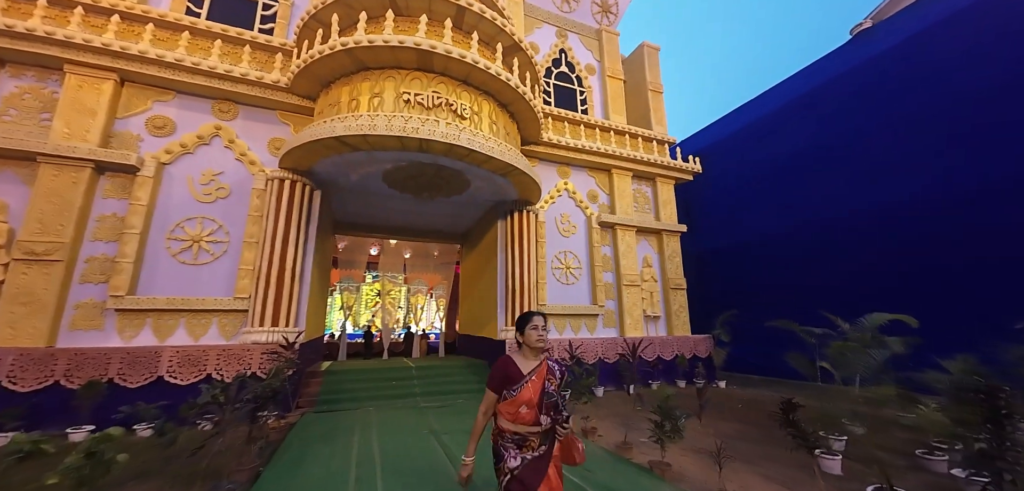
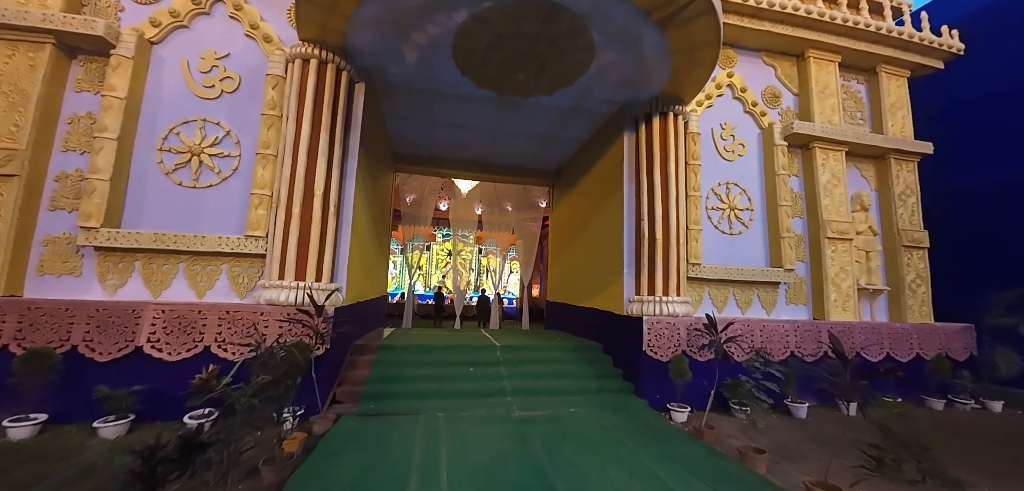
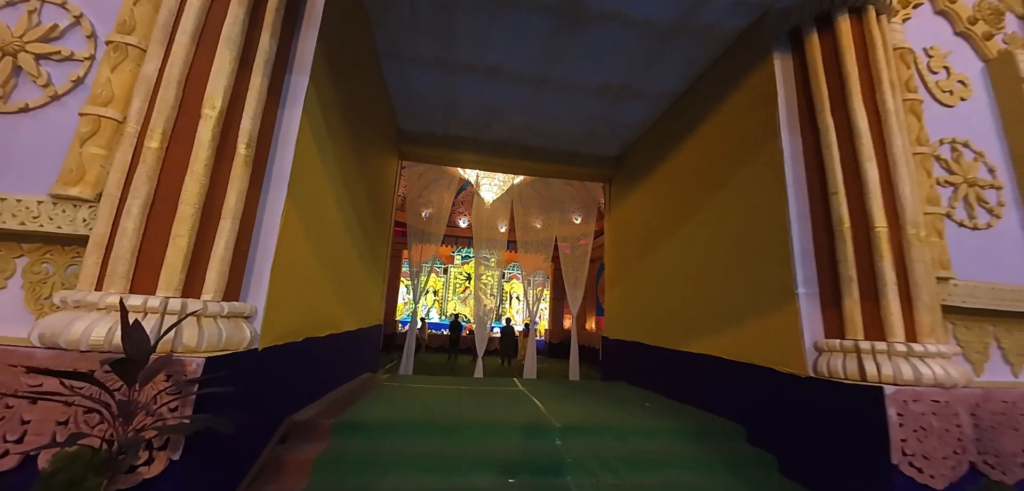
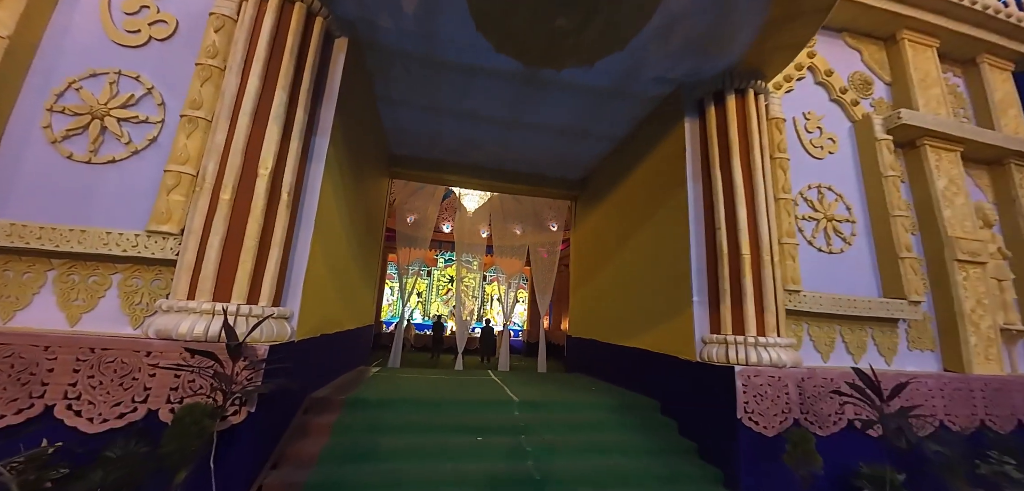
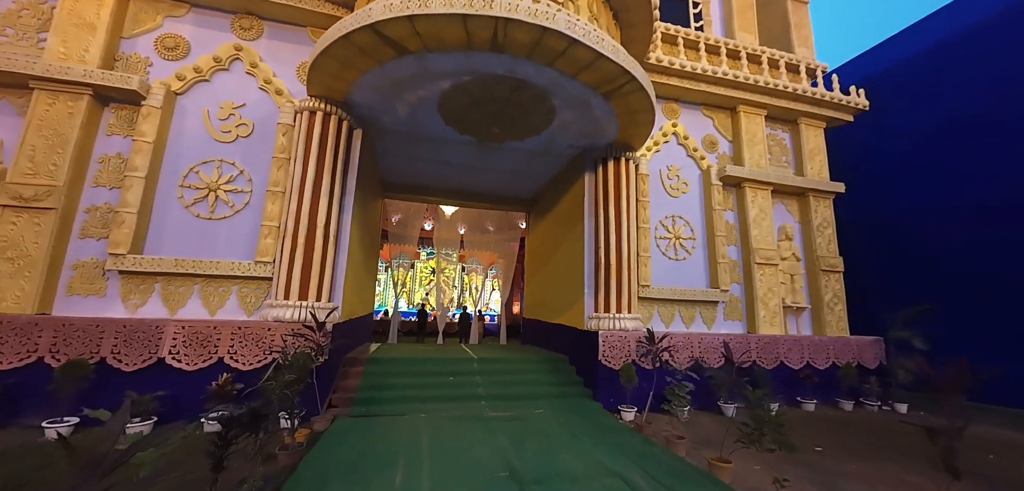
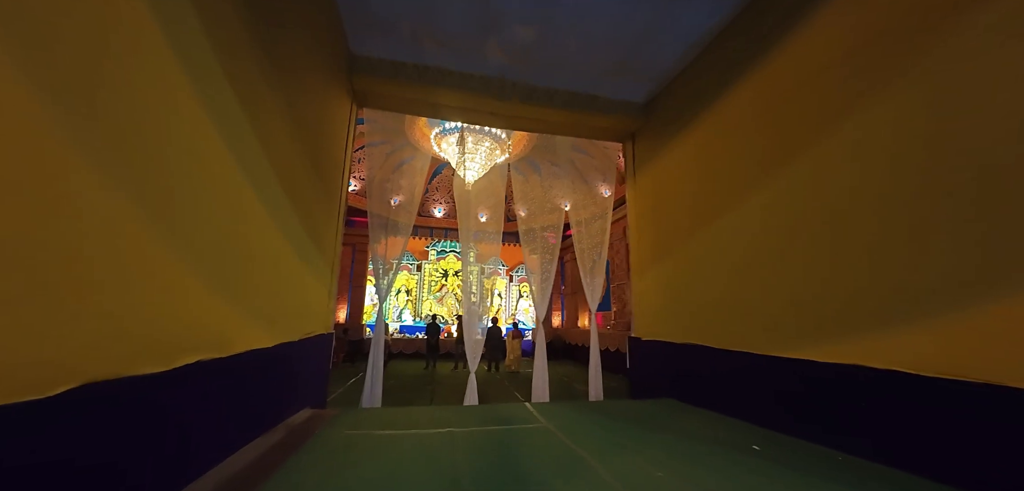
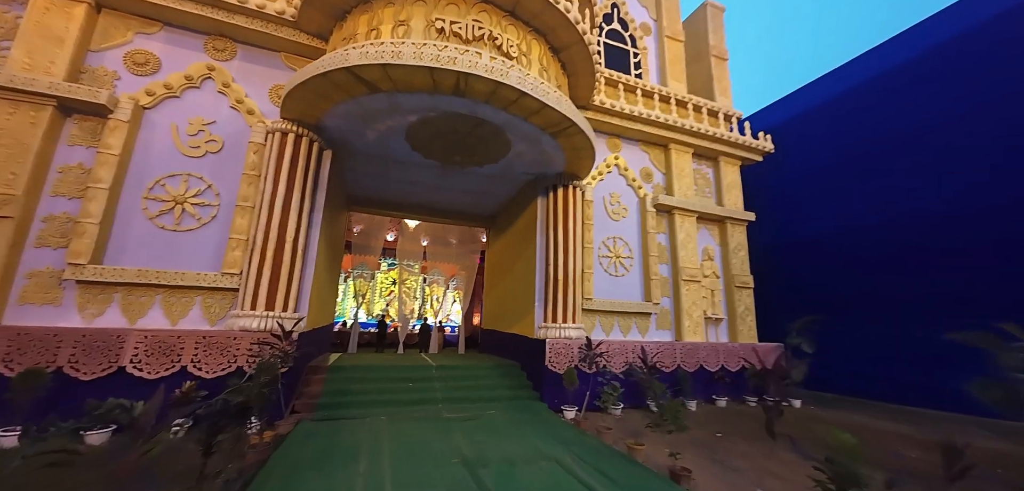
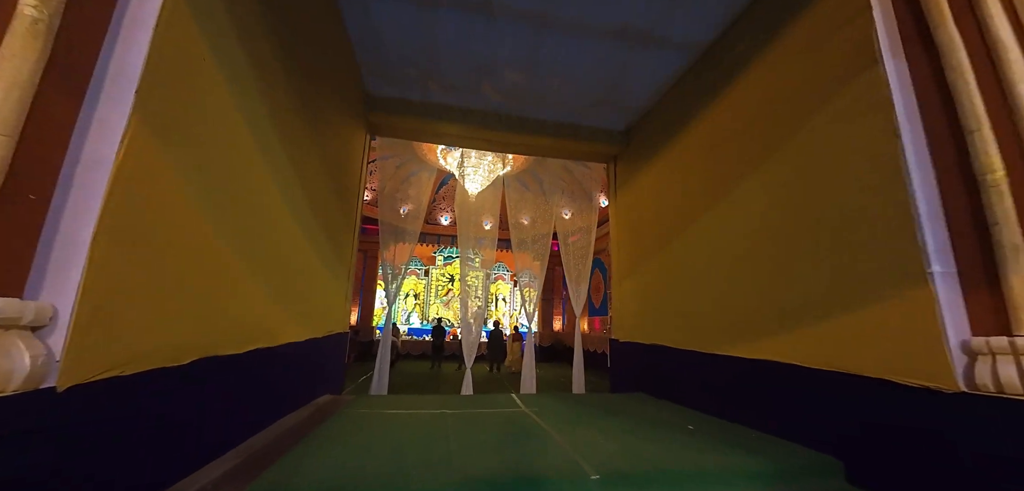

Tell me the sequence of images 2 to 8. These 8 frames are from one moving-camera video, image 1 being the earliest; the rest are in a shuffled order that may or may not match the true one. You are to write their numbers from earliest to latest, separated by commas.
7, 5, 2, 4, 3, 8, 6
